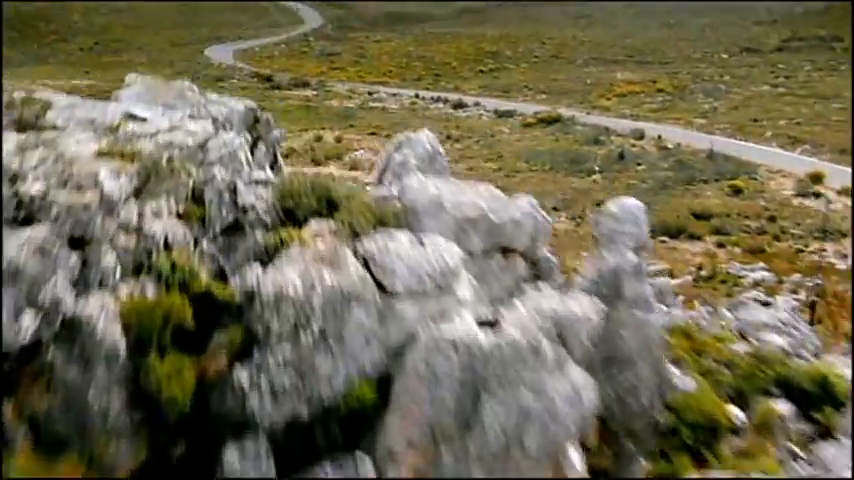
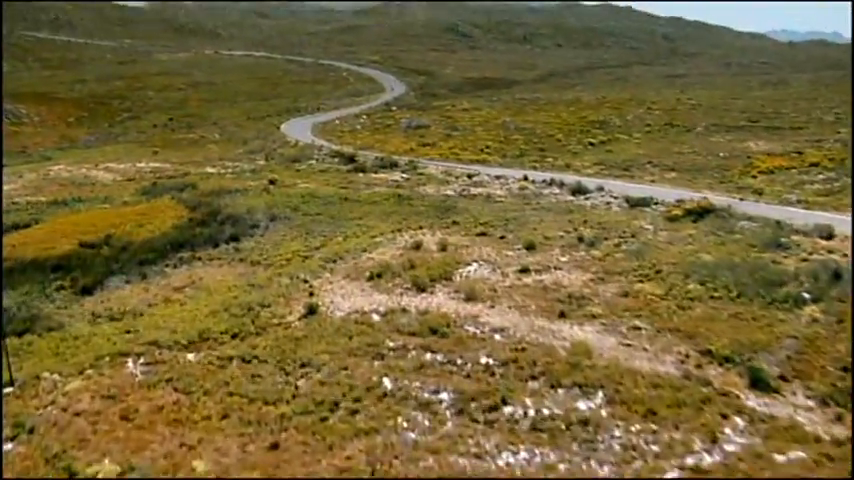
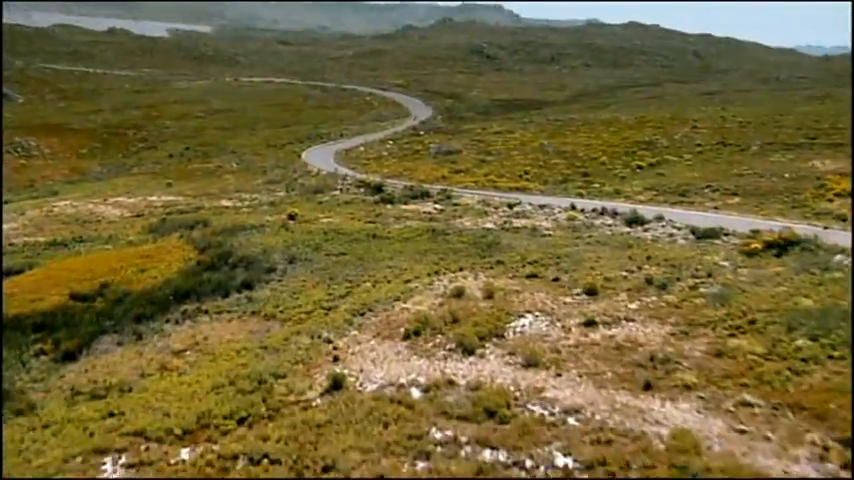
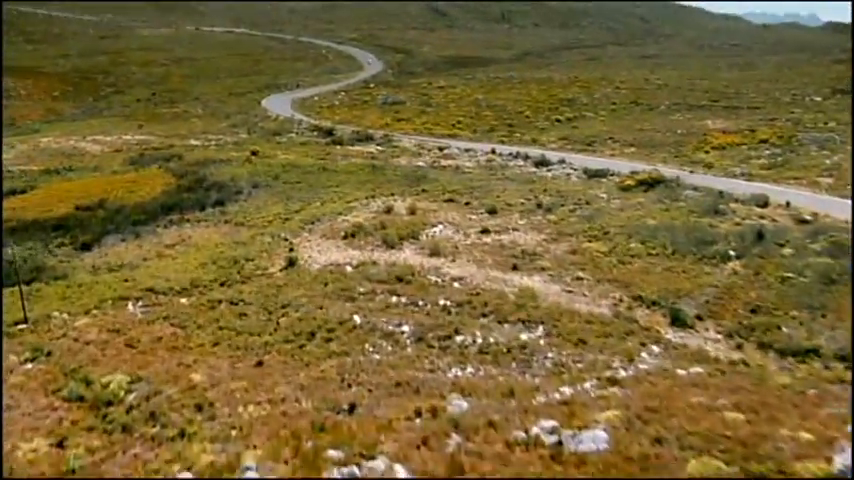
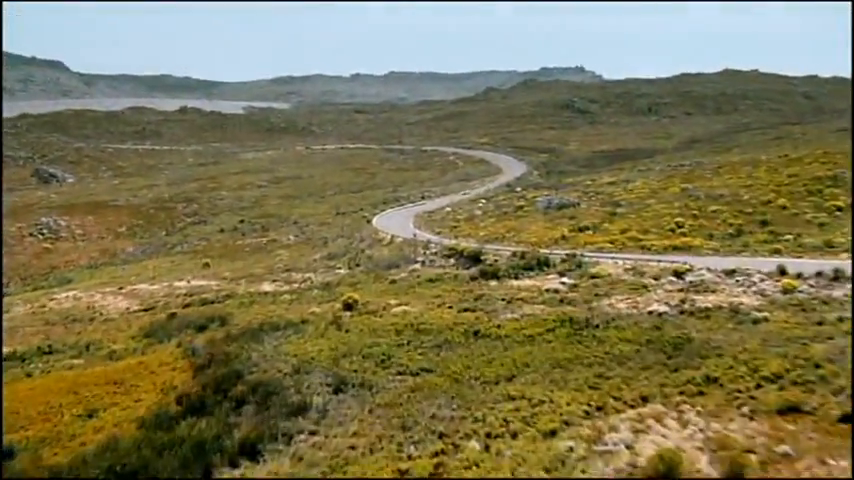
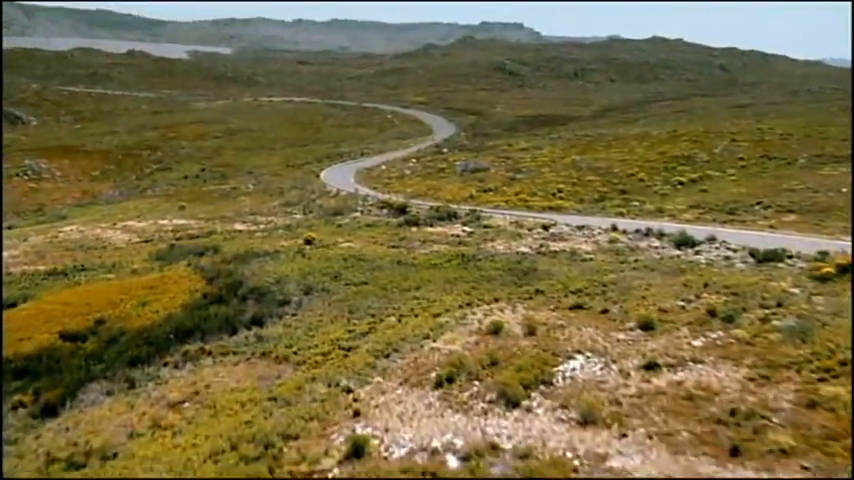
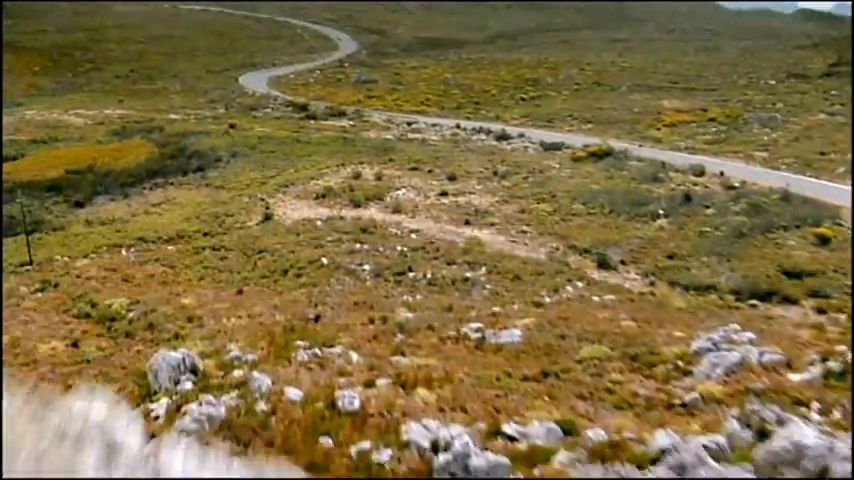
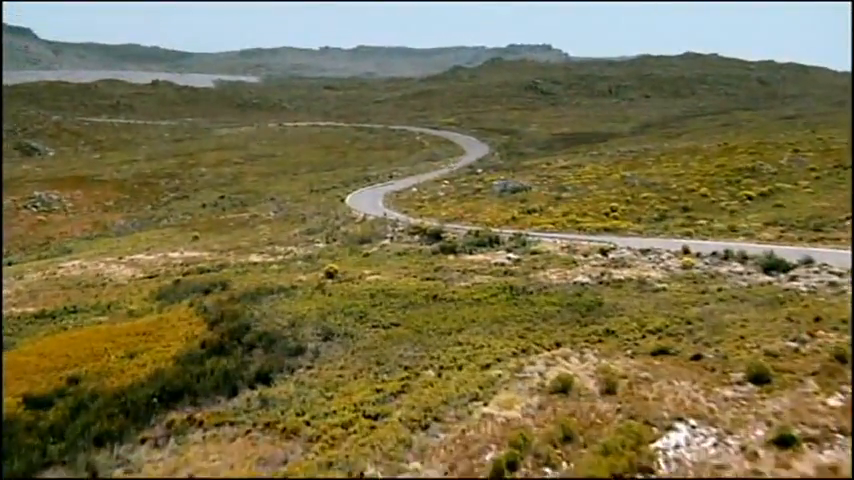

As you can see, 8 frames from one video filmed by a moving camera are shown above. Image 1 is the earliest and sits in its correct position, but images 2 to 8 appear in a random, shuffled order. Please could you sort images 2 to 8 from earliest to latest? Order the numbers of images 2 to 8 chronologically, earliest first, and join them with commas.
7, 4, 2, 3, 6, 8, 5
